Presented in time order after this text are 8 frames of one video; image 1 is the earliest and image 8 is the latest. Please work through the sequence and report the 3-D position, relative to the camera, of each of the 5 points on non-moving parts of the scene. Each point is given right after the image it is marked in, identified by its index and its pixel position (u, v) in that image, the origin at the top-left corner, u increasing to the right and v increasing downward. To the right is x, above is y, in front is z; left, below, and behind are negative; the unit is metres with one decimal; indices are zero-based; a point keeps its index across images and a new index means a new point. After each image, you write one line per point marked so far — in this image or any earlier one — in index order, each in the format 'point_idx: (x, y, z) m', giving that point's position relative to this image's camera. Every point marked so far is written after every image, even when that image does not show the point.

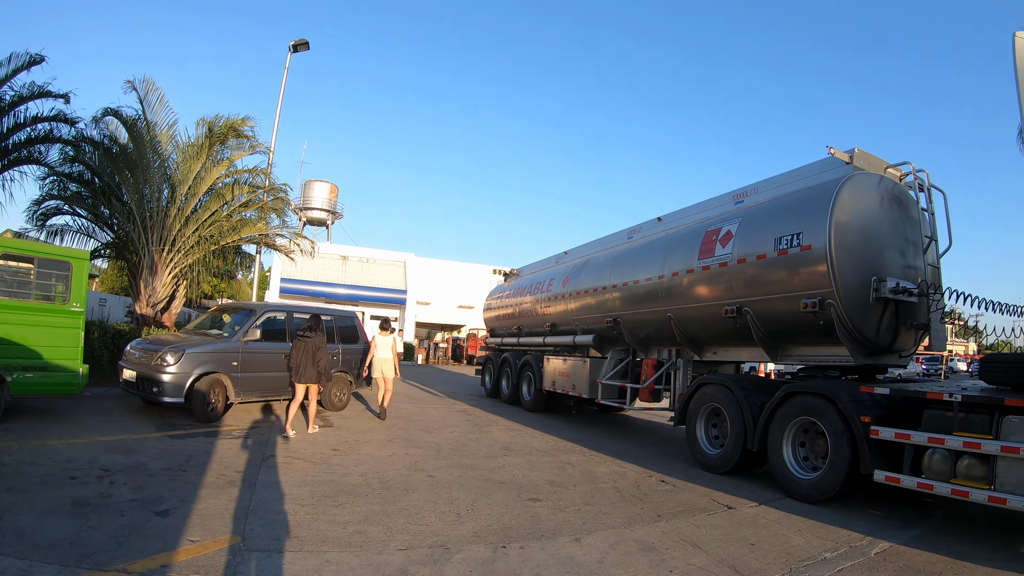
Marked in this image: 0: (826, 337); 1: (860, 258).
0: (+5.9, -1.0, +11.6) m
1: (+6.4, +0.6, +11.1) m
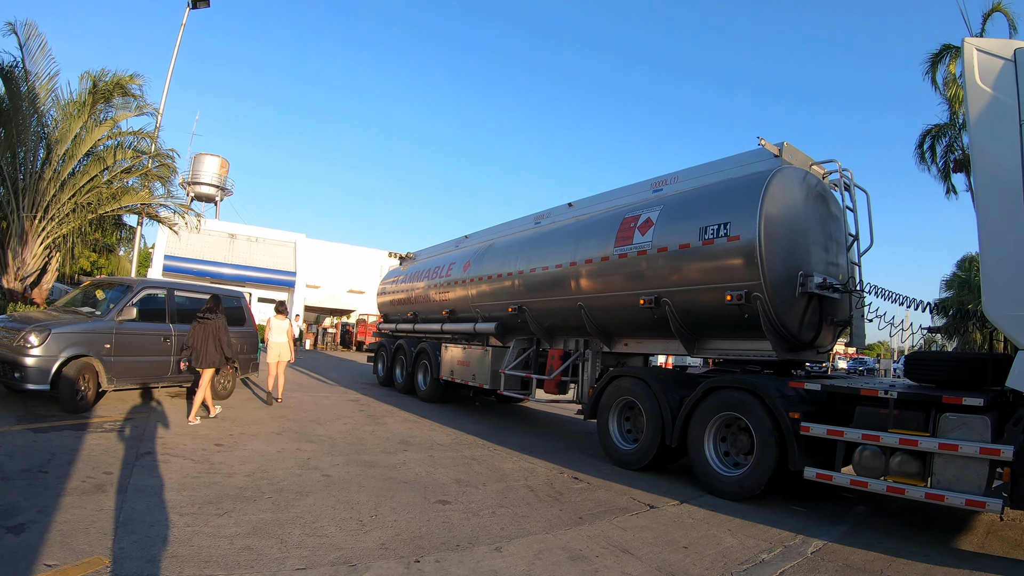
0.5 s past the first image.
0: (+4.5, -0.9, +11.3) m
1: (+5.0, +0.7, +10.9) m
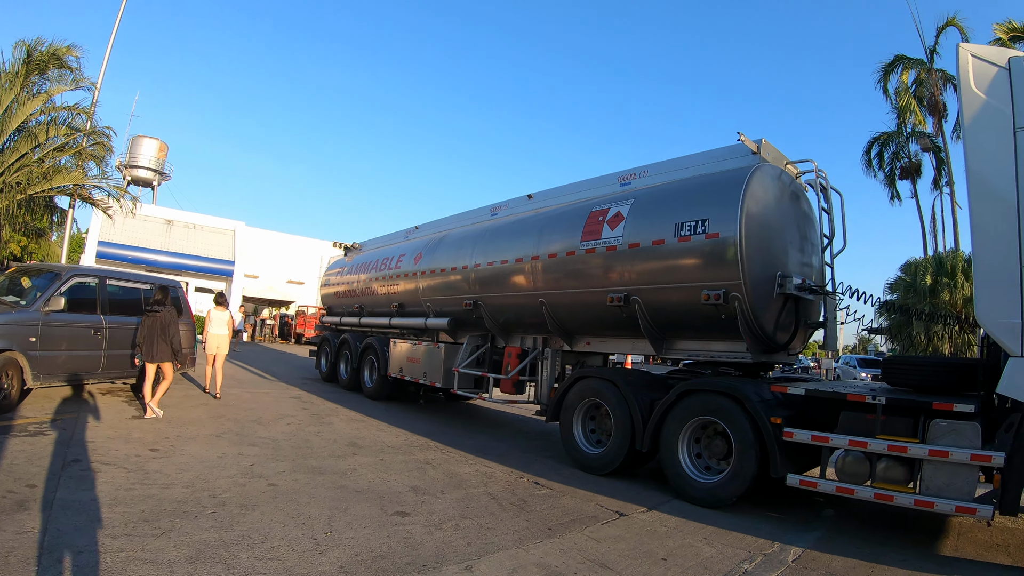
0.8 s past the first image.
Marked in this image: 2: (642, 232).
0: (+4.0, -0.9, +10.9) m
1: (+4.6, +0.7, +10.5) m
2: (+2.6, +1.0, +11.3) m
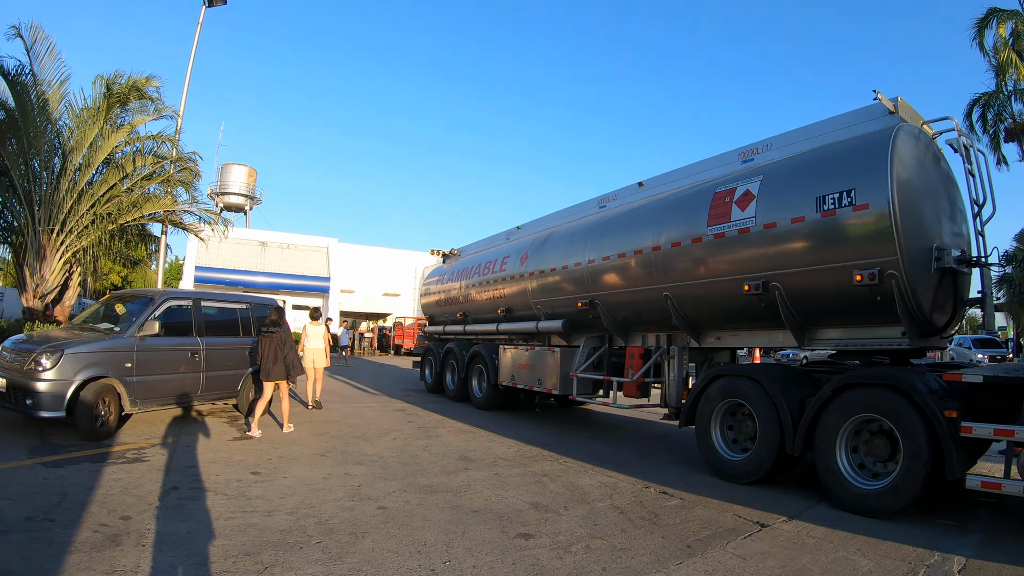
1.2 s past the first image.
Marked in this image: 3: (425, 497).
0: (+5.8, -0.3, +9.1) m
1: (+6.2, +1.3, +8.7) m
2: (+4.3, +1.5, +9.8) m
3: (-1.0, -2.3, +6.6) m
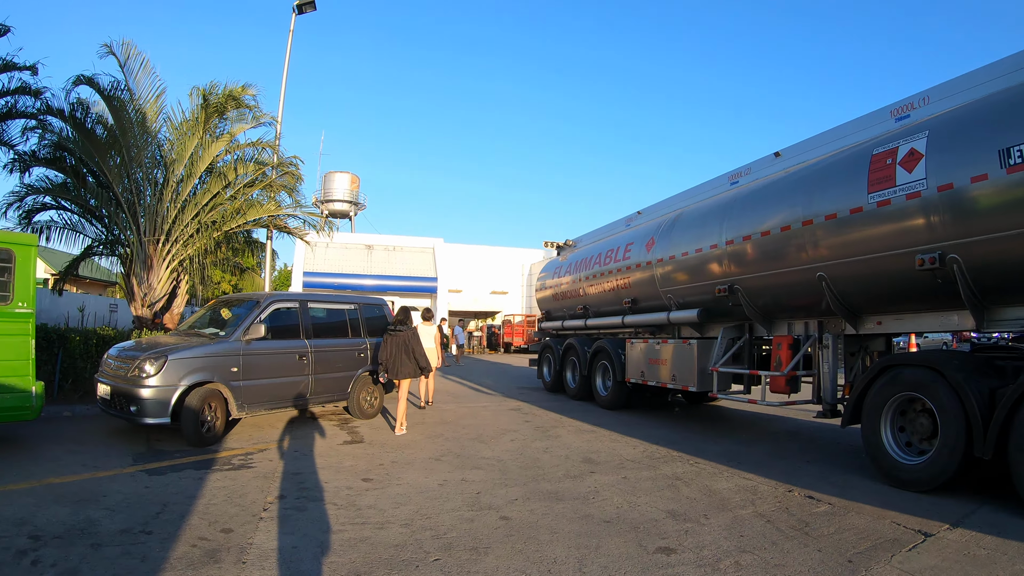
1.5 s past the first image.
0: (+7.3, +0.2, +7.4) m
1: (+7.6, +1.8, +6.9) m
2: (+5.8, +2.0, +8.2) m
3: (+0.4, -2.1, +5.7) m
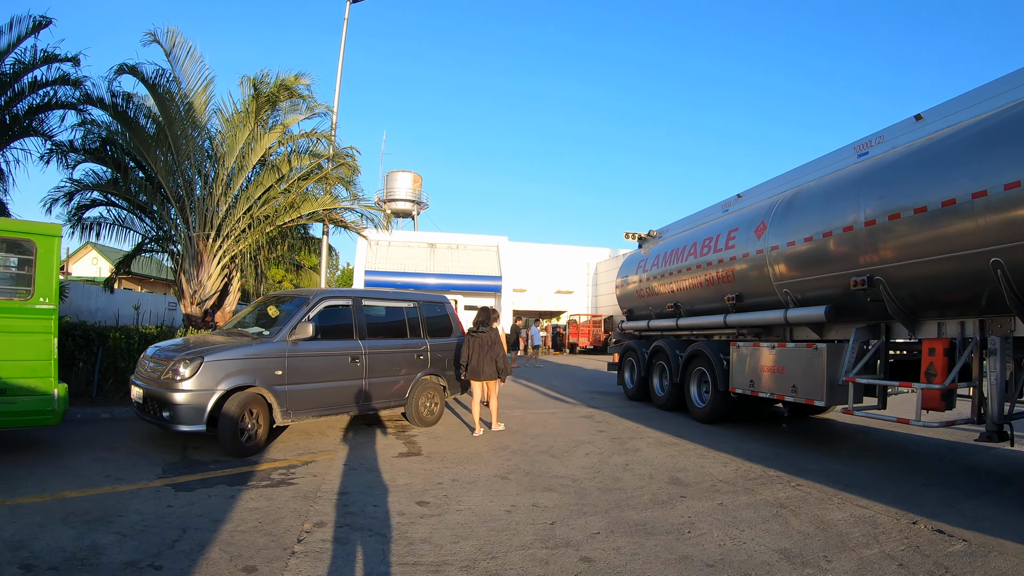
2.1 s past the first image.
0: (+8.0, +0.3, +5.7) m
1: (+8.3, +1.9, +5.2) m
2: (+6.7, +2.0, +6.7) m
3: (+1.0, -2.0, +4.6) m
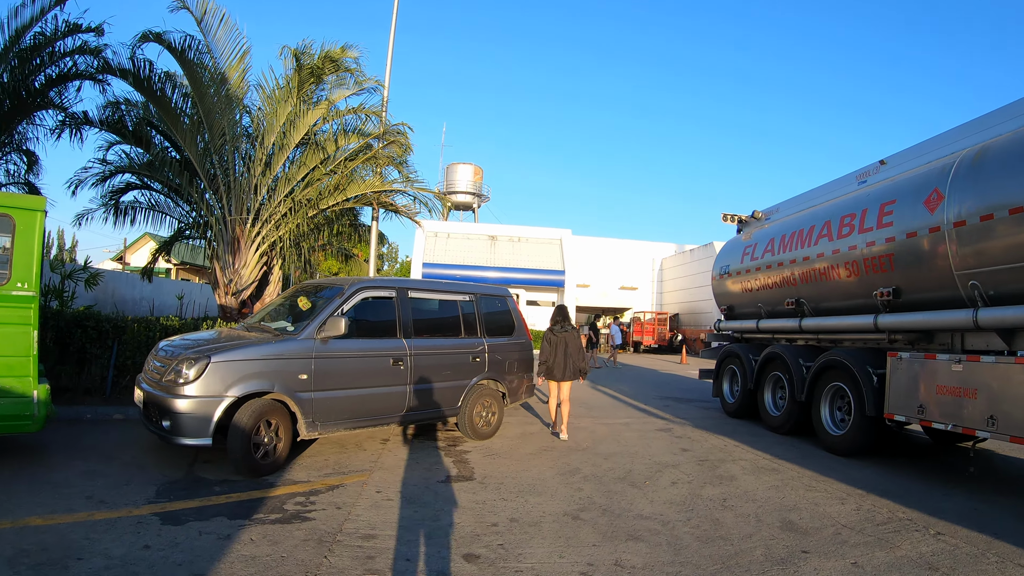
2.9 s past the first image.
0: (+8.6, +0.3, +3.7) m
1: (+8.8, +1.9, +3.2) m
2: (+7.3, +2.0, +4.8) m
3: (+1.4, -1.9, +3.3) m
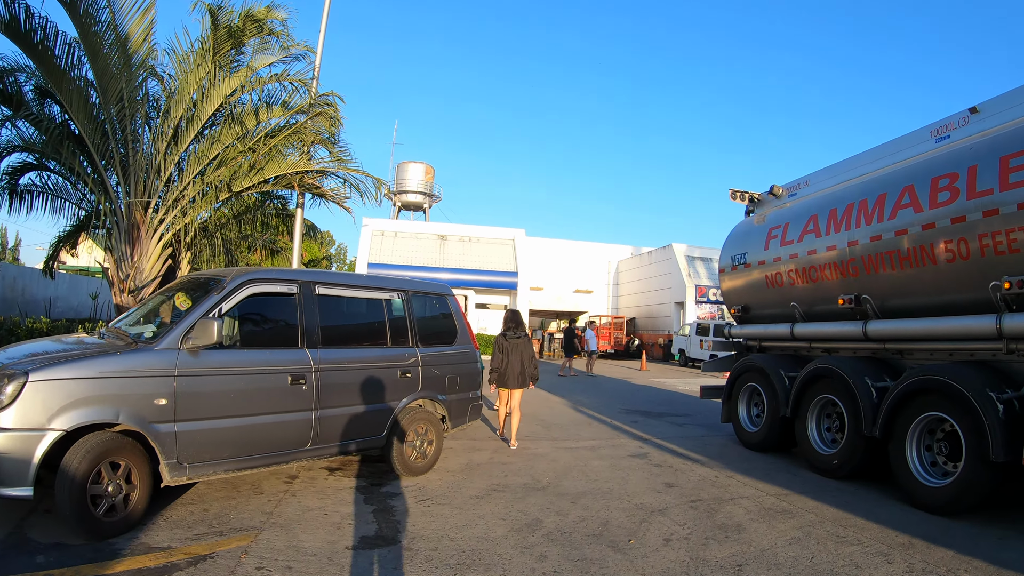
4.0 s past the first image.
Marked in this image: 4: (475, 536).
0: (+8.3, +0.3, +3.1) m
1: (+8.5, +1.9, +2.6) m
2: (+7.0, +2.0, +4.1) m
3: (+1.2, -1.9, +2.1) m
4: (-0.3, -1.7, +3.8) m
